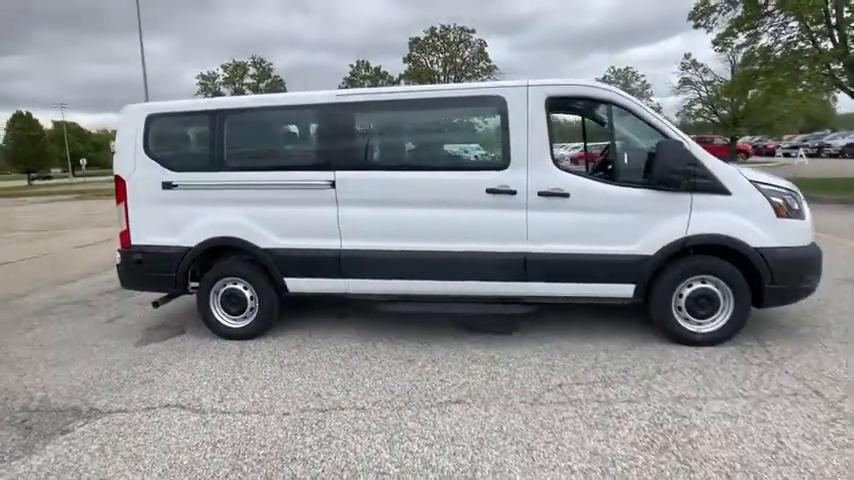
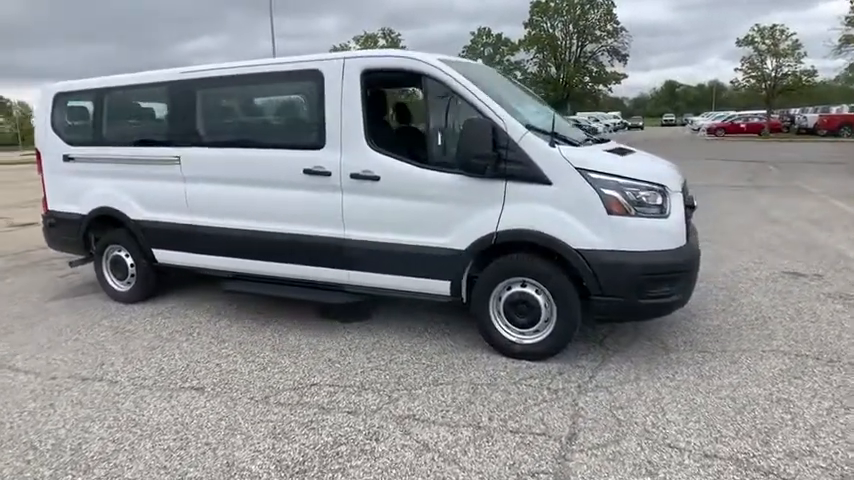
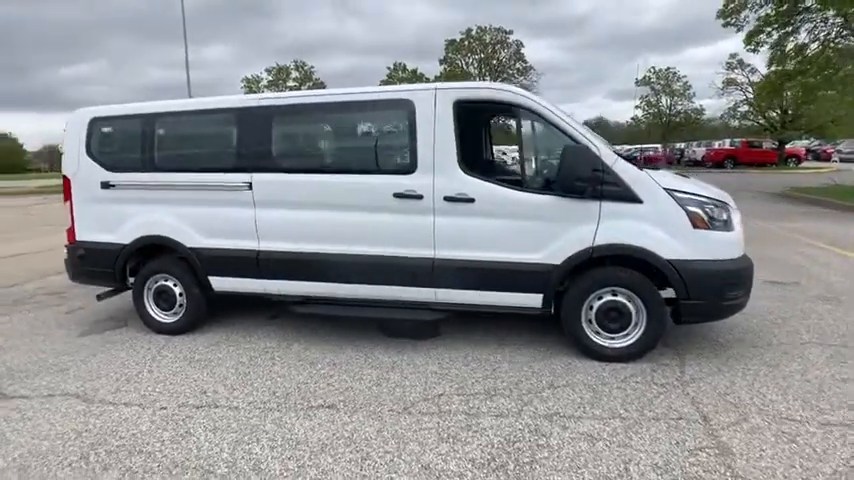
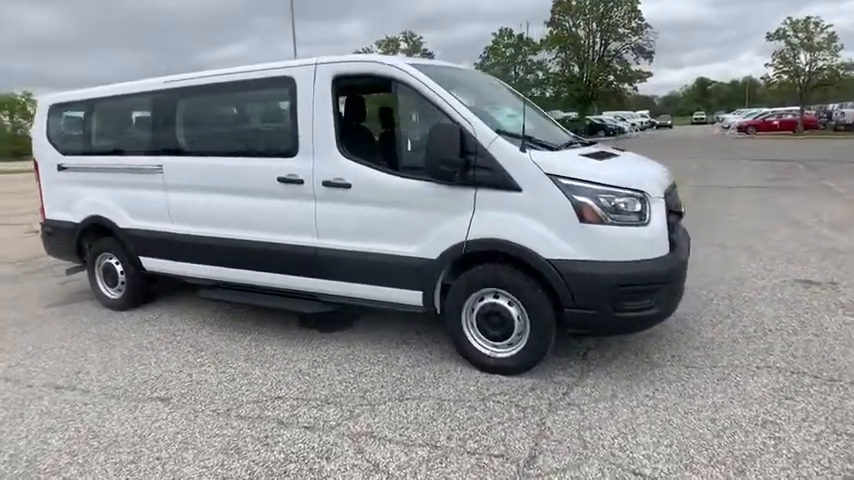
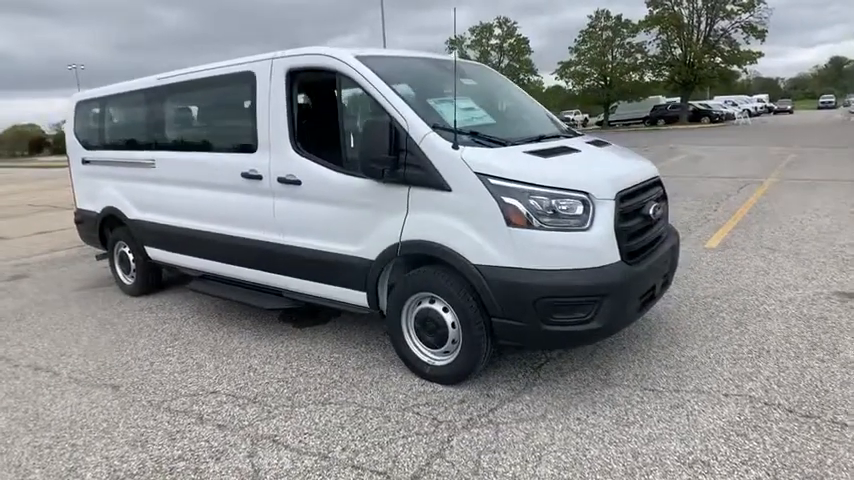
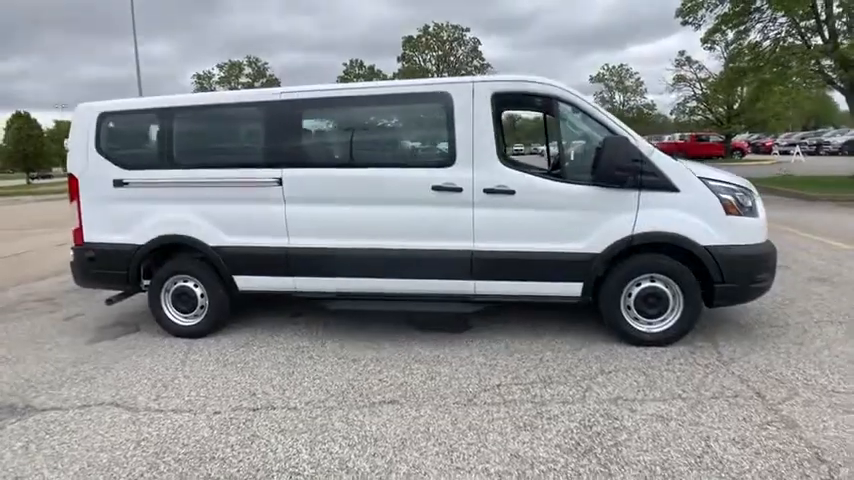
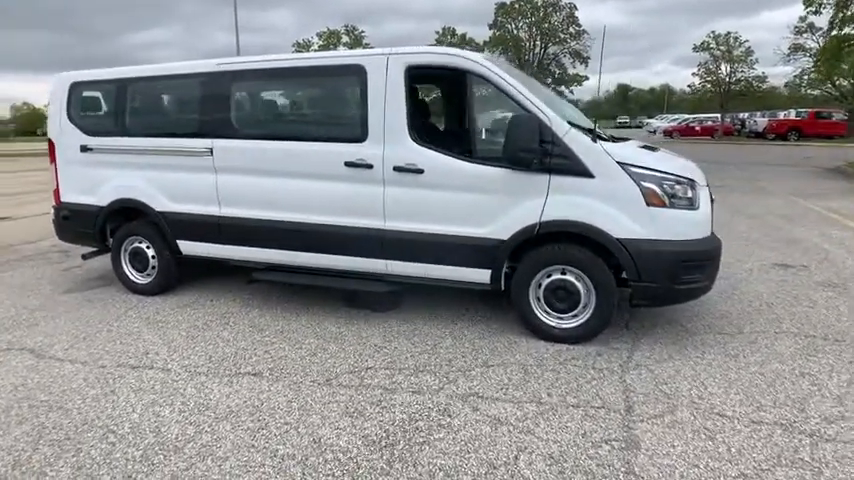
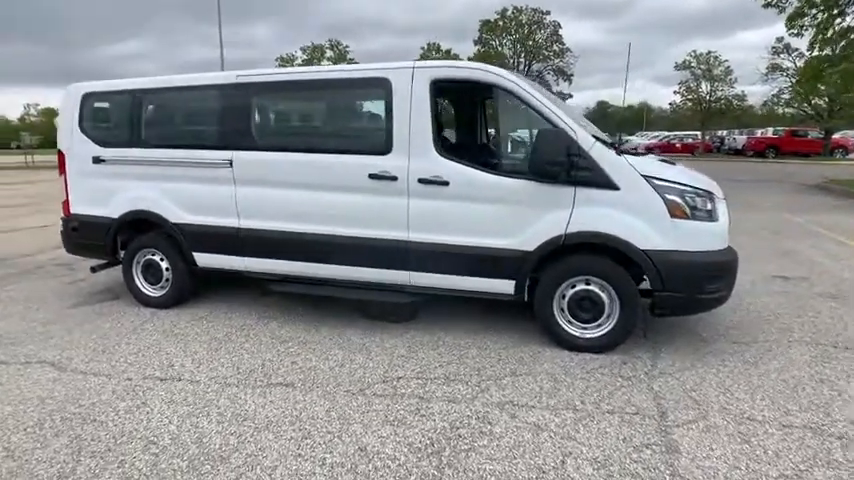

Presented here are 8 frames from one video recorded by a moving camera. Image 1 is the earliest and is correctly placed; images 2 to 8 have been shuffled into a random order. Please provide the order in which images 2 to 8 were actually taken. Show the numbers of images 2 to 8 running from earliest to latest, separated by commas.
6, 3, 8, 7, 2, 4, 5
